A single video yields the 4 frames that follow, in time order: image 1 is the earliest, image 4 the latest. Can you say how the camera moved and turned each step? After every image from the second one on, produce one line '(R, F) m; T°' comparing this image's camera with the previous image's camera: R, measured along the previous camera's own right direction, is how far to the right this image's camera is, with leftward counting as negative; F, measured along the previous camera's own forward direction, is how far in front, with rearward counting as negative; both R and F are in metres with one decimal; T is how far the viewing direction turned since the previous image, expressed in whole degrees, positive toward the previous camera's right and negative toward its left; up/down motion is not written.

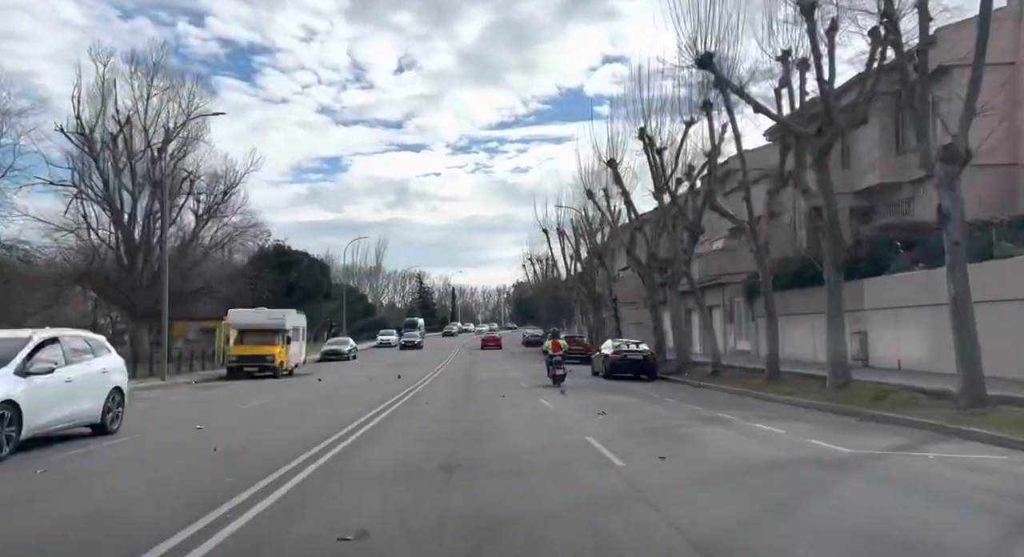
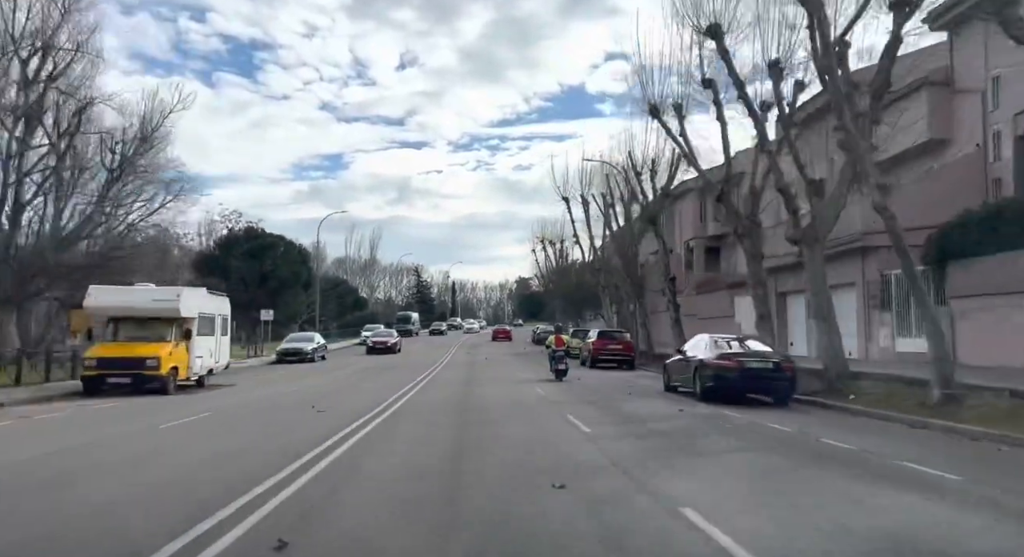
(-0.5, +8.3) m; 0°
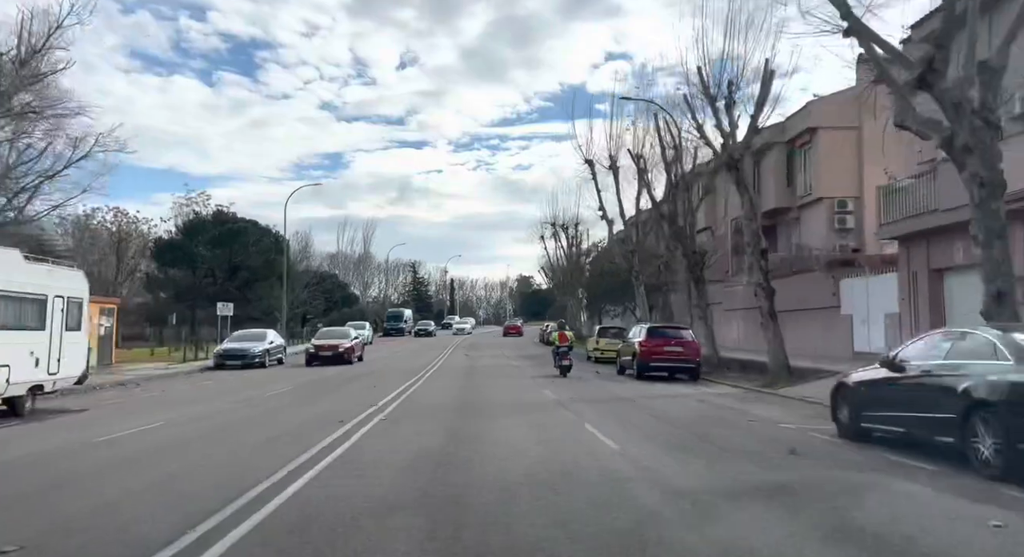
(-0.4, +6.7) m; 0°
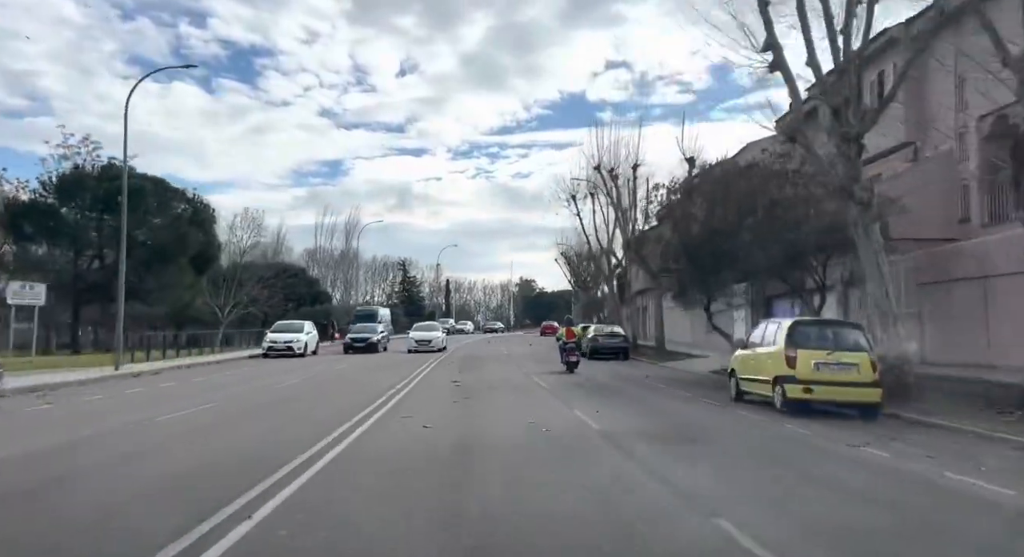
(-0.8, +15.1) m; 0°
